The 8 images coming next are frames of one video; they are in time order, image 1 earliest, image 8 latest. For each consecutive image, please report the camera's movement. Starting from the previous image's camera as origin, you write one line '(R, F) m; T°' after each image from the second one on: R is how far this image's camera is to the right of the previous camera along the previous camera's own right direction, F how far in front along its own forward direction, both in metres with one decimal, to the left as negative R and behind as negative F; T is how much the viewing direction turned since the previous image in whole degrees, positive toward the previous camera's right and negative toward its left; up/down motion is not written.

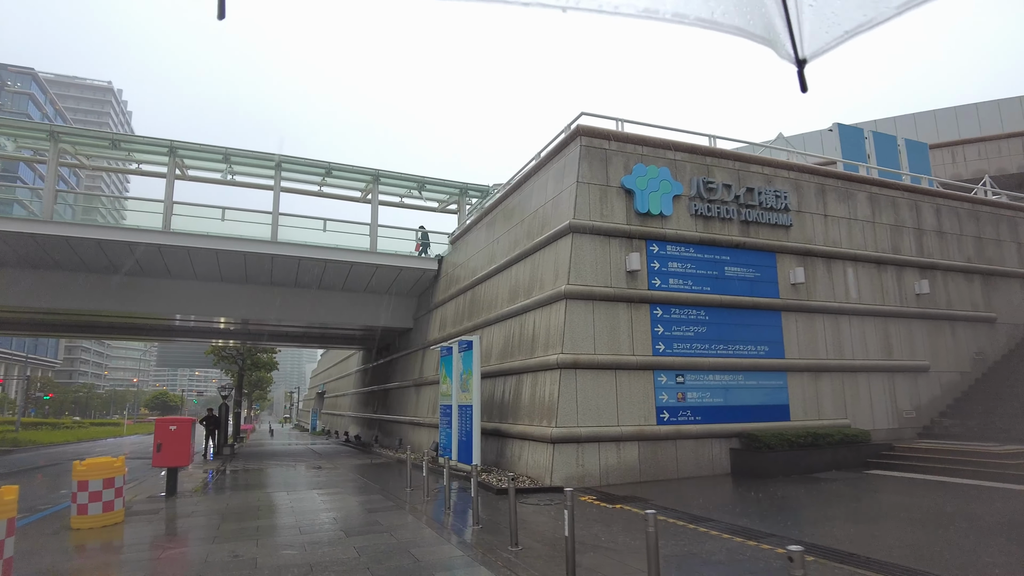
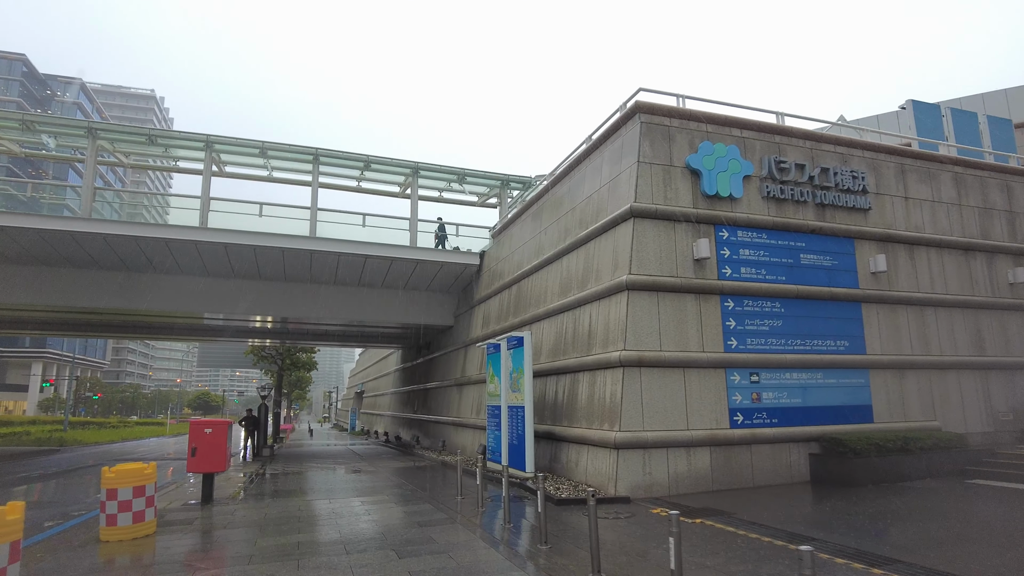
(-0.3, +0.9) m; -3°
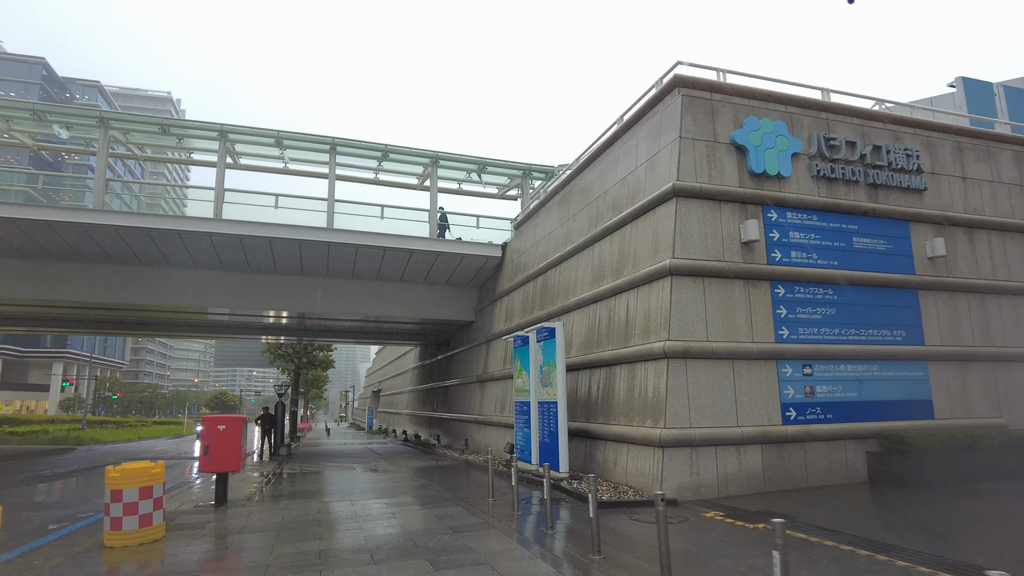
(-0.3, +0.7) m; -1°
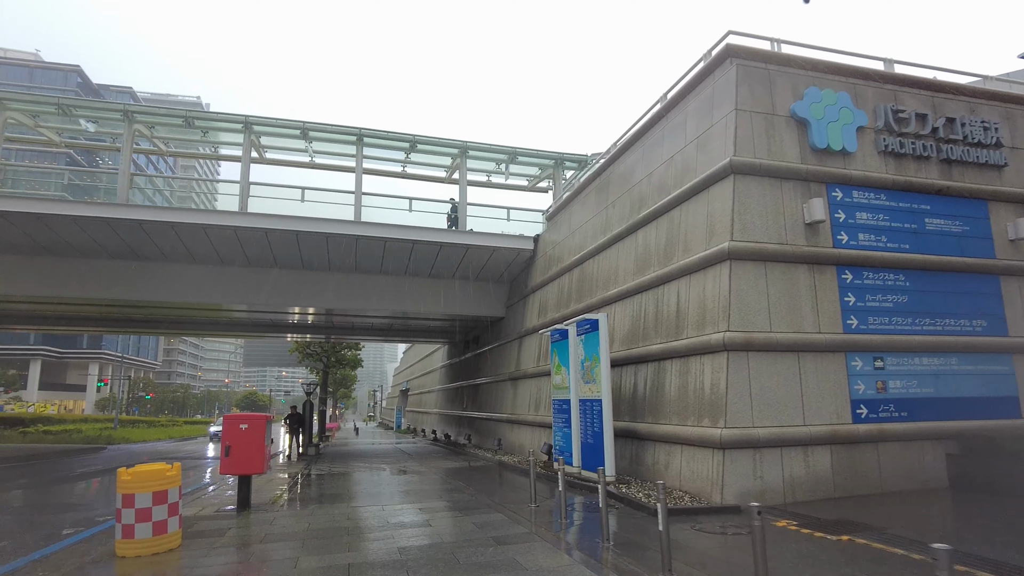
(-0.2, +0.7) m; -2°
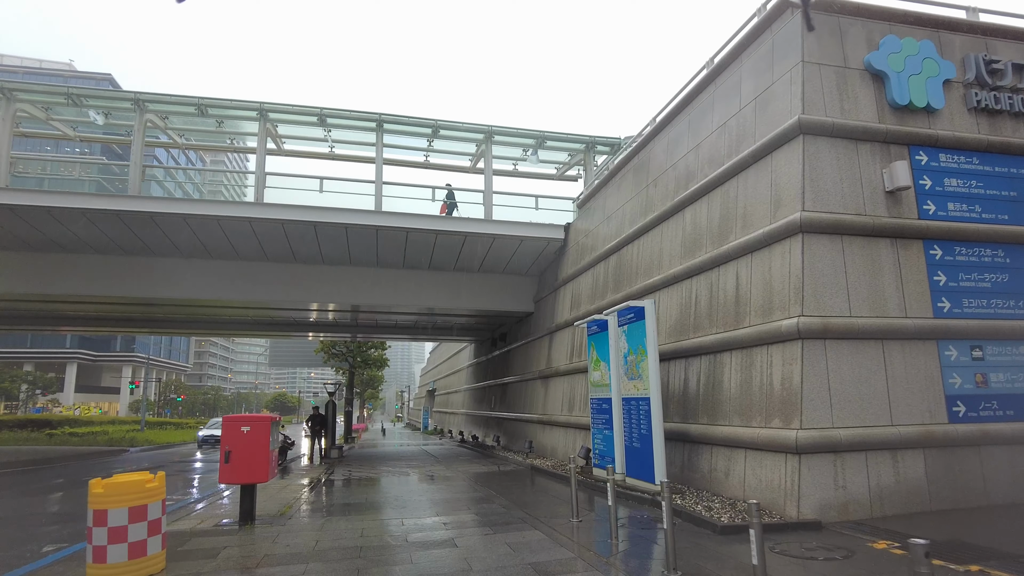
(-0.1, +1.0) m; -2°
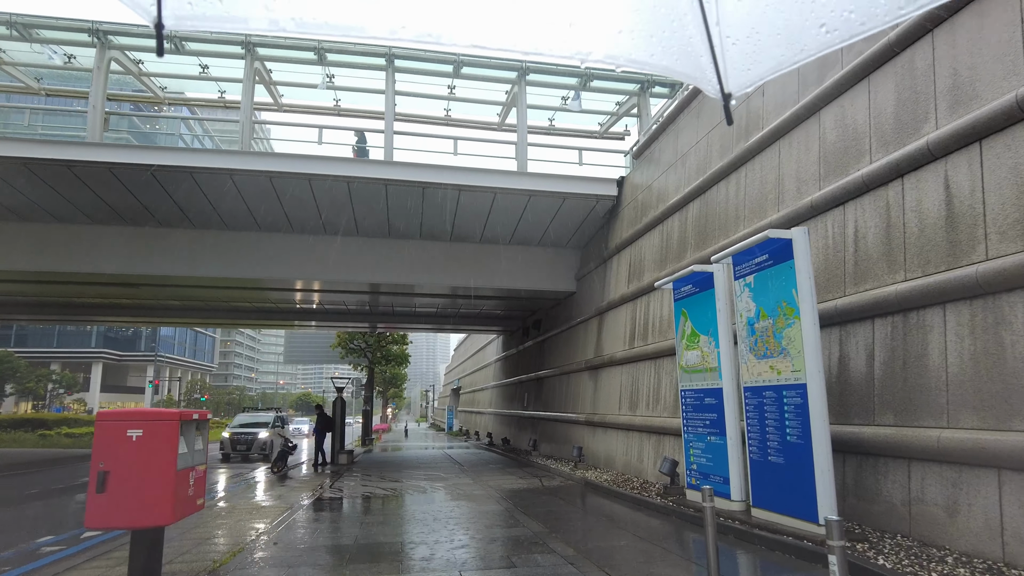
(-0.3, +3.1) m; -2°
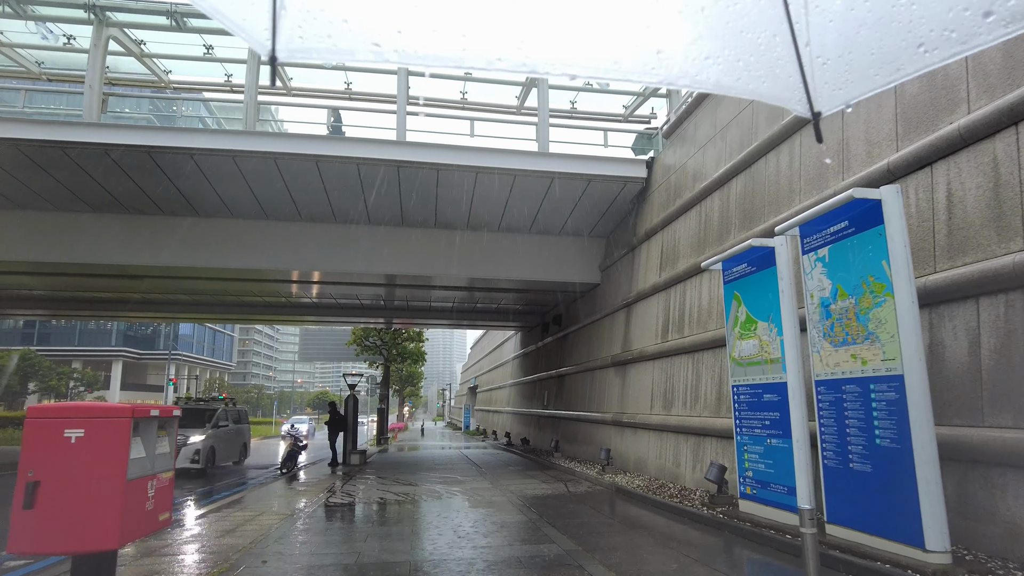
(-0.1, +0.9) m; -1°
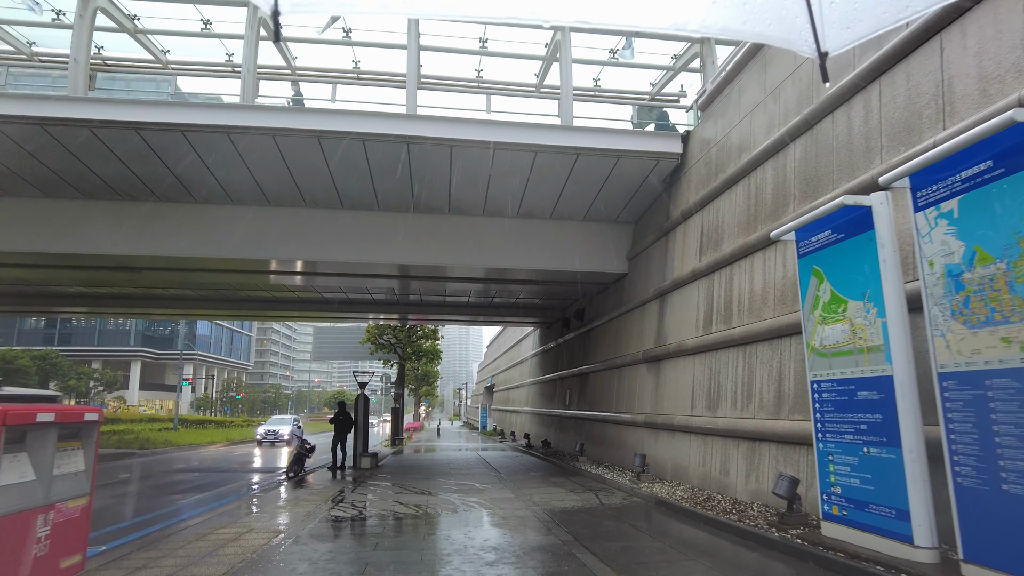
(-0.1, +1.1) m; -1°
